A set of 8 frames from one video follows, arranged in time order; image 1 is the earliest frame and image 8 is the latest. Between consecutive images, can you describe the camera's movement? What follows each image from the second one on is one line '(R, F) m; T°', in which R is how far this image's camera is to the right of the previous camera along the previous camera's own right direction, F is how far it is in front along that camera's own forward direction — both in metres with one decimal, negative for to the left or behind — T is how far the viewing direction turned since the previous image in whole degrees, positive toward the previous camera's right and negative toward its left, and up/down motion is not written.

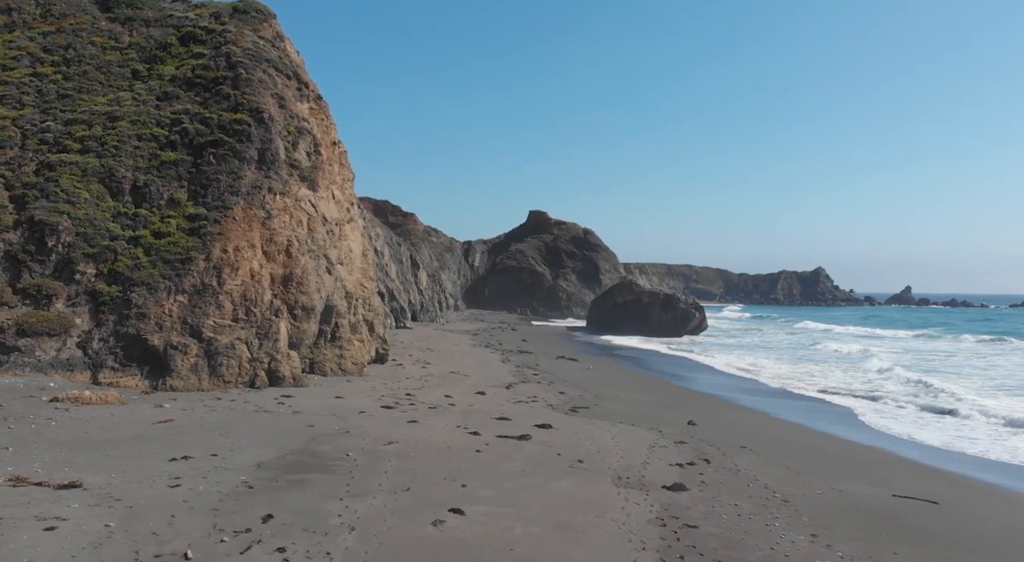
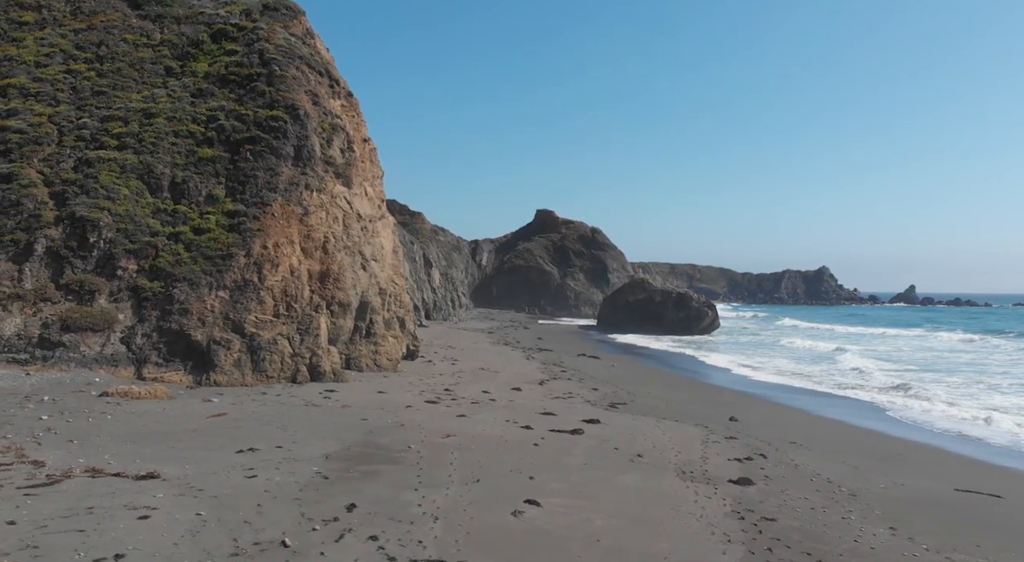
(-0.7, 0.0) m; -1°
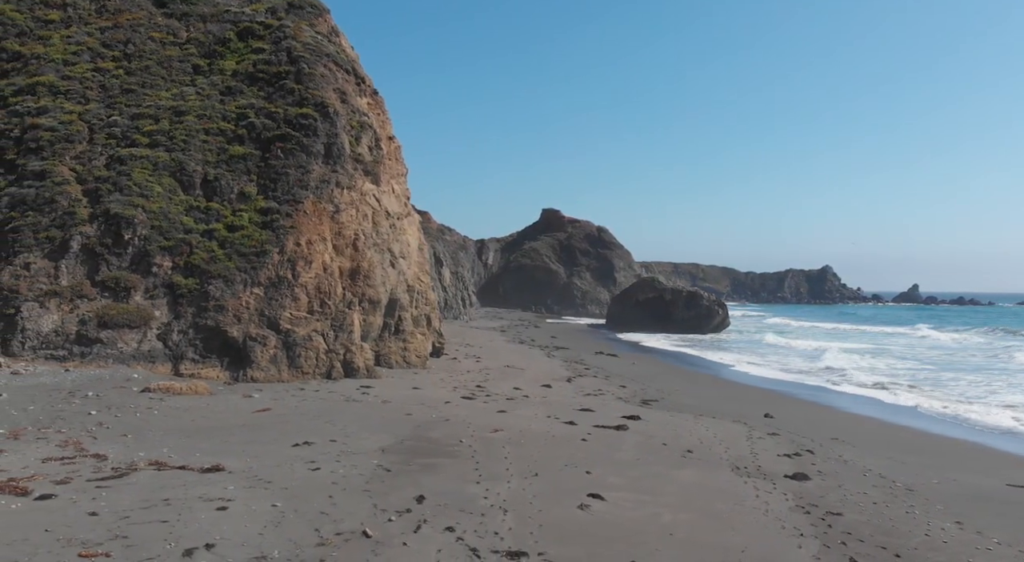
(-0.5, 0.0) m; -1°
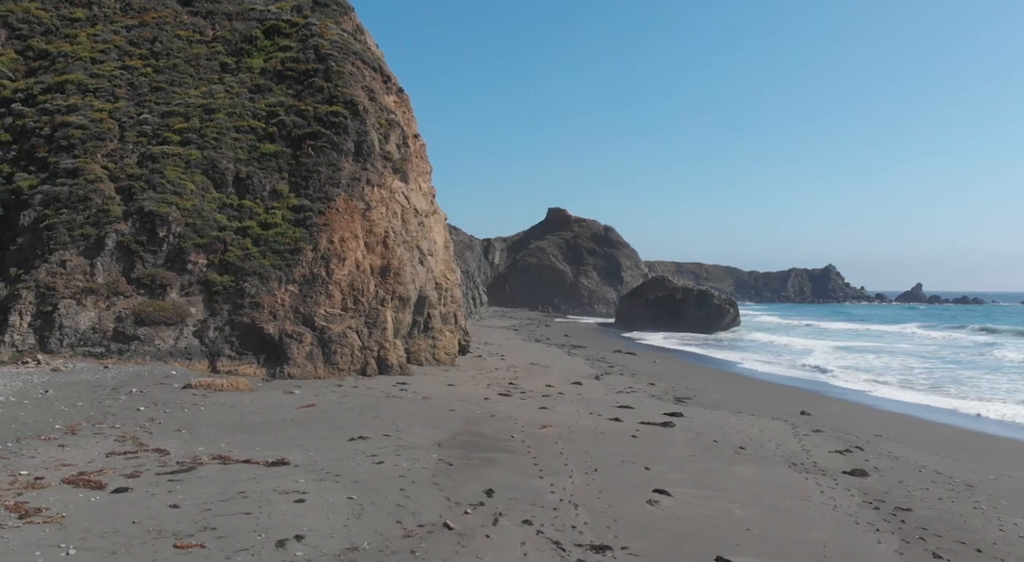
(-0.6, 0.0) m; -1°
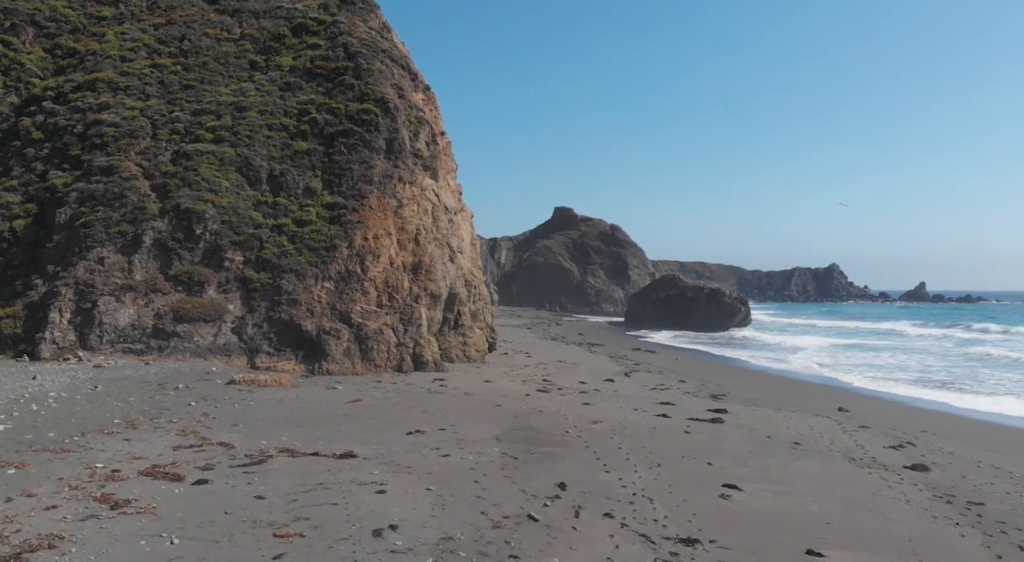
(-0.6, 0.0) m; -1°
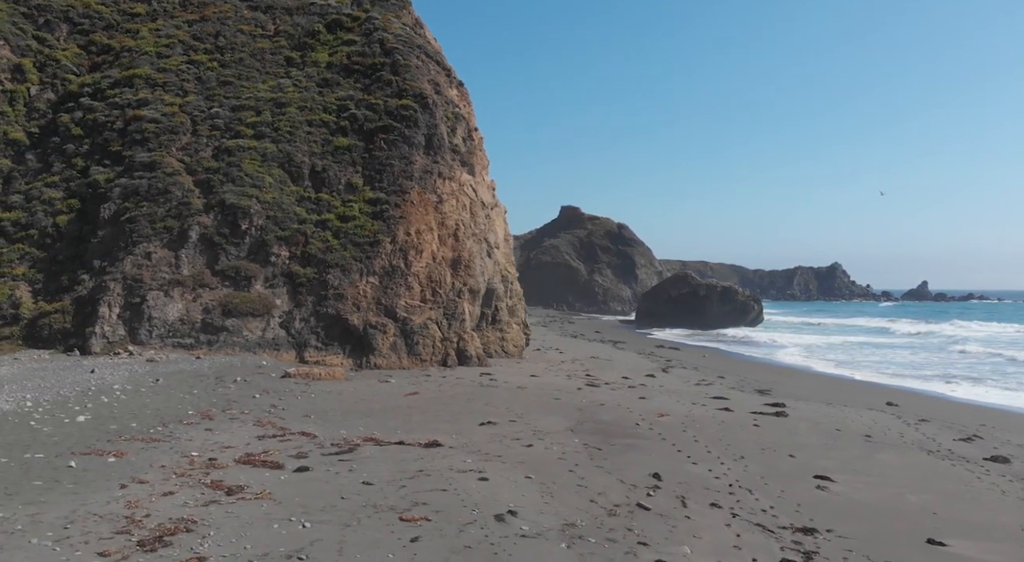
(-0.8, 0.0) m; -1°
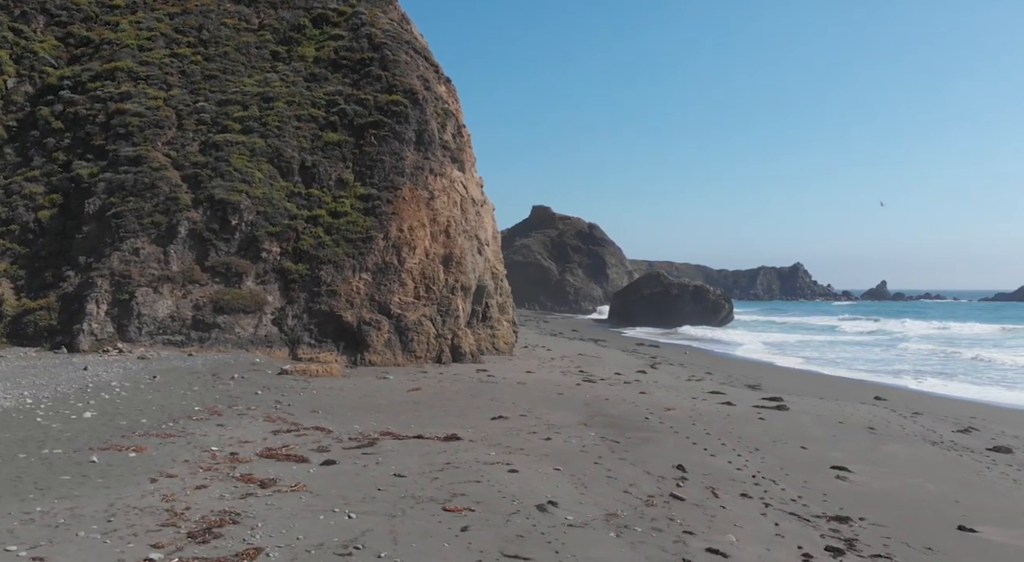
(-0.5, 0.0) m; +2°
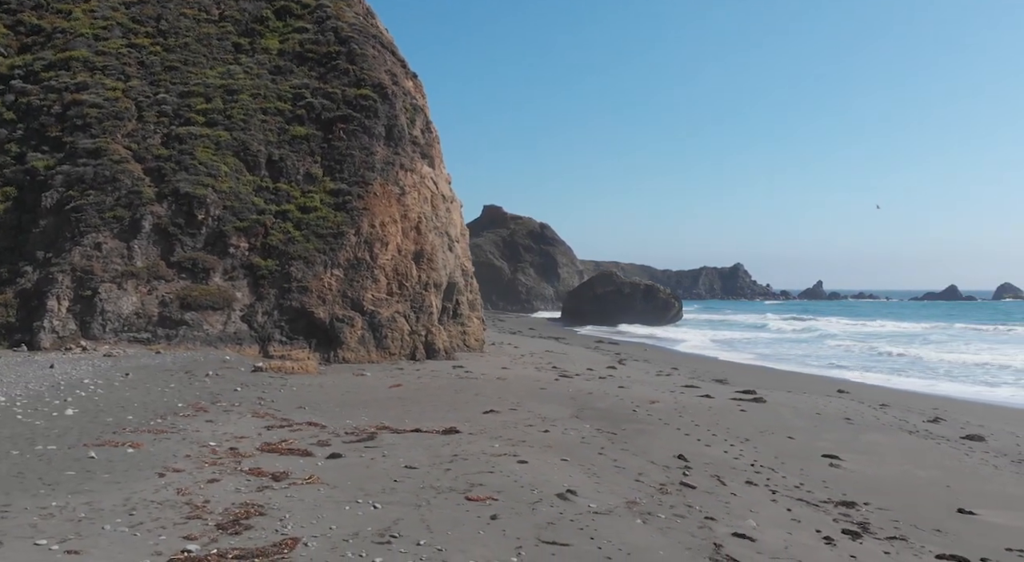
(-0.5, 0.0) m; +4°
